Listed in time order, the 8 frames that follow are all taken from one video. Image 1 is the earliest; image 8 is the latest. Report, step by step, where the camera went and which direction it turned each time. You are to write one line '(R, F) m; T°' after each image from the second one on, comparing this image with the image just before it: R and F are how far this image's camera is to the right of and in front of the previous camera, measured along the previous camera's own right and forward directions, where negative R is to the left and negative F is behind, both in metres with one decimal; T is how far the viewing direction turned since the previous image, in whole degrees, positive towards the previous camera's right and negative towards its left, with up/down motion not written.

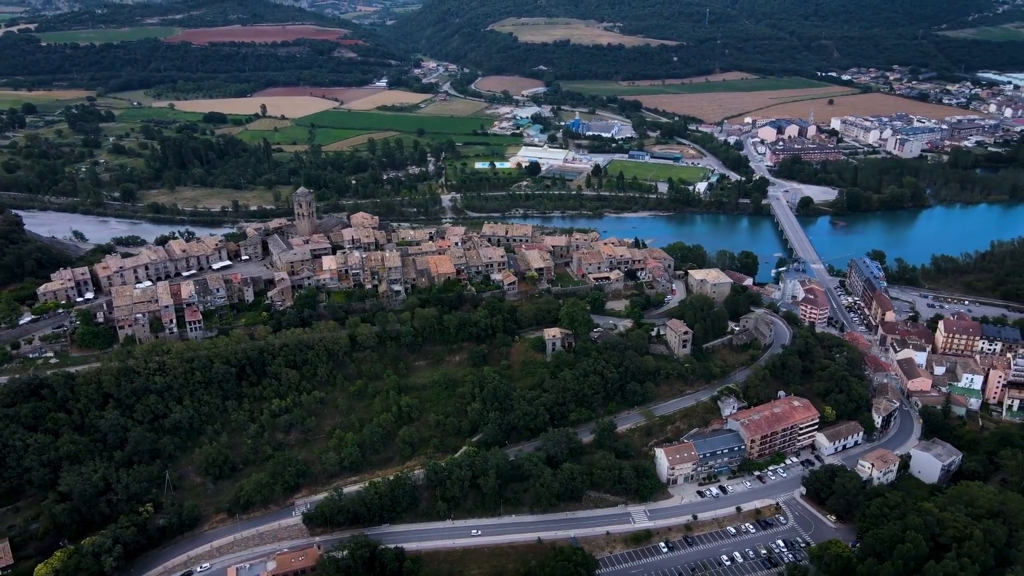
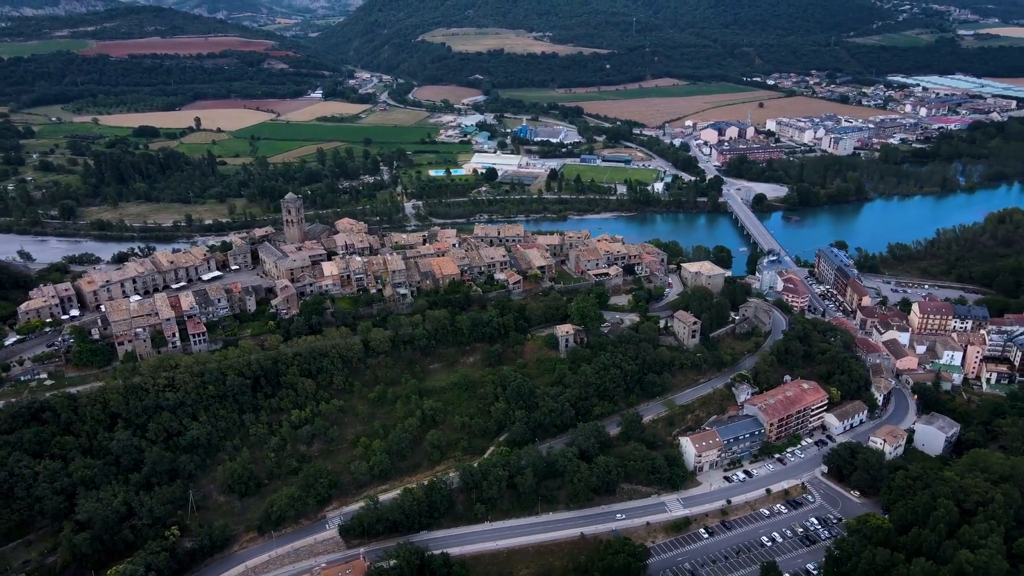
(-3.7, +0.5) m; +6°
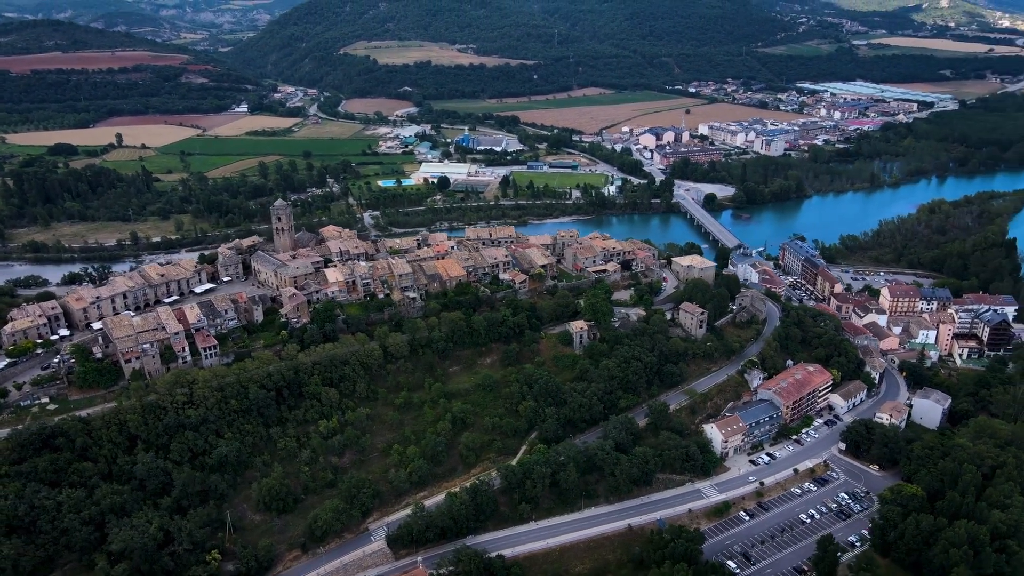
(-4.2, +0.6) m; +6°
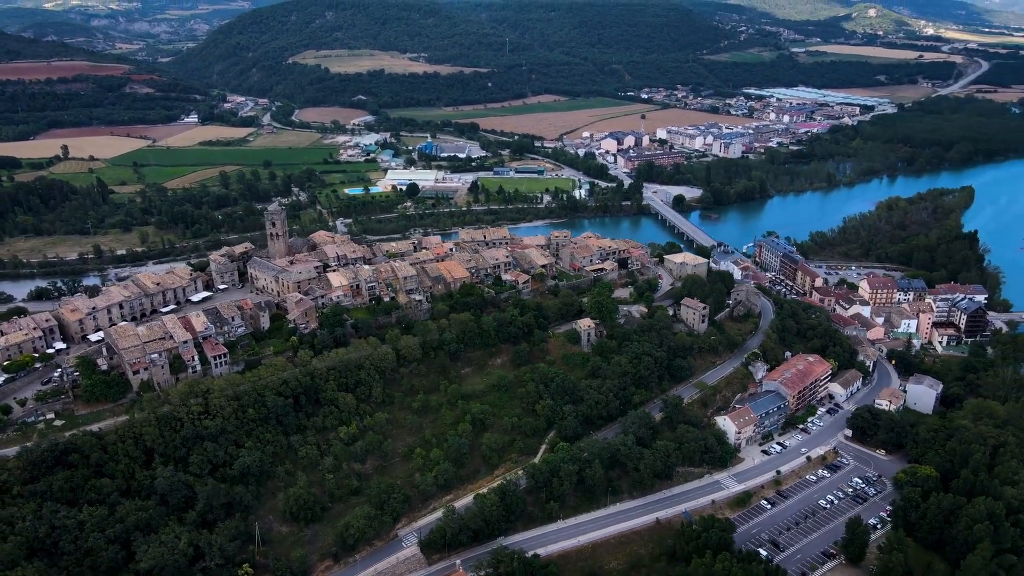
(-2.6, +0.3) m; +4°
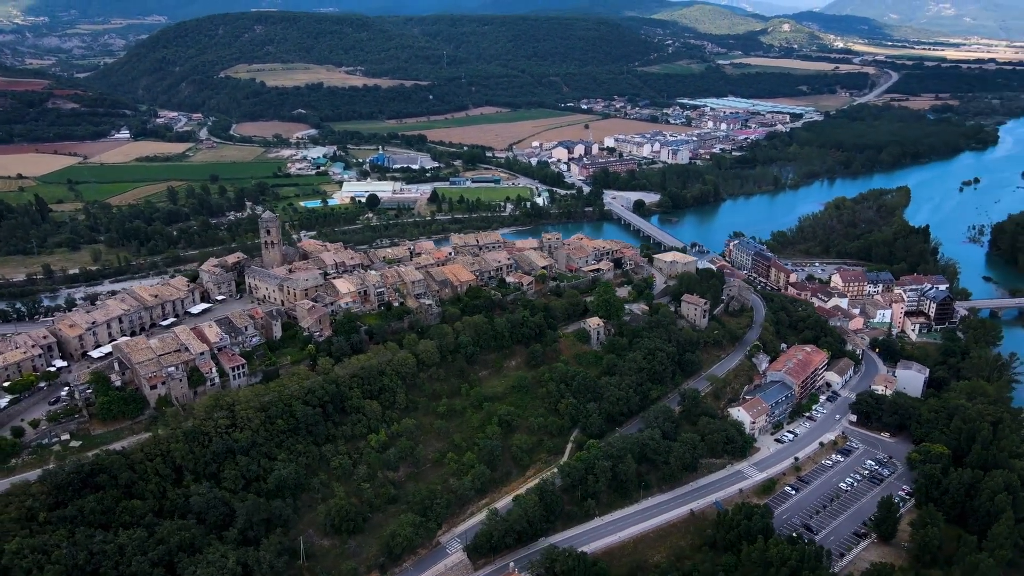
(-3.4, +0.4) m; +5°
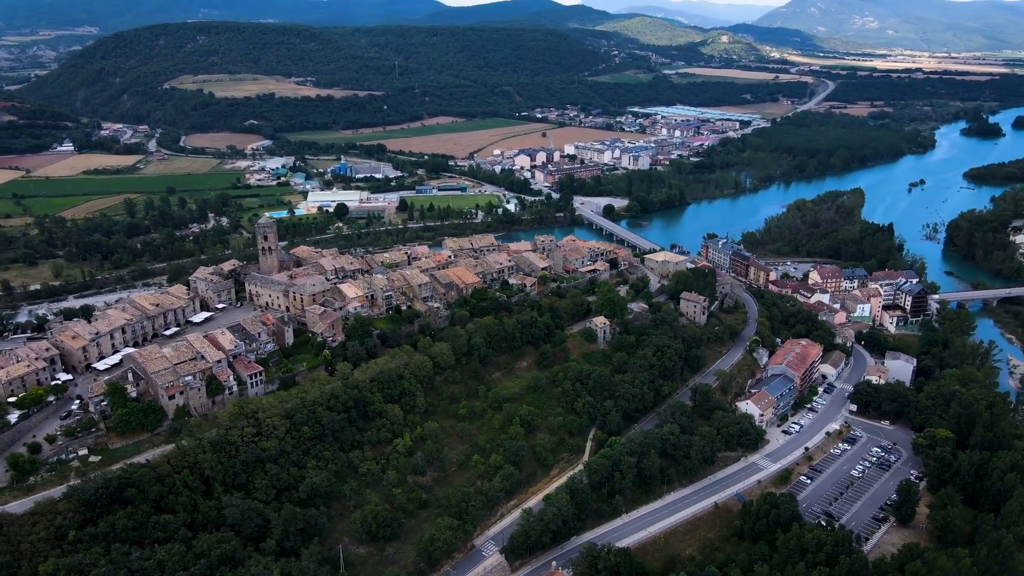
(-2.6, +0.3) m; +4°
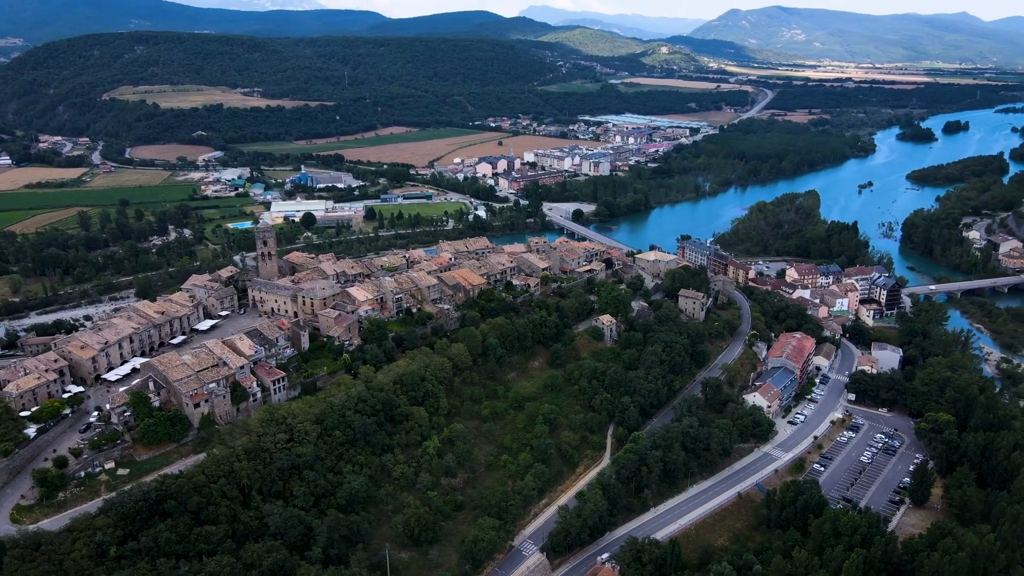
(-2.7, +0.2) m; +4°
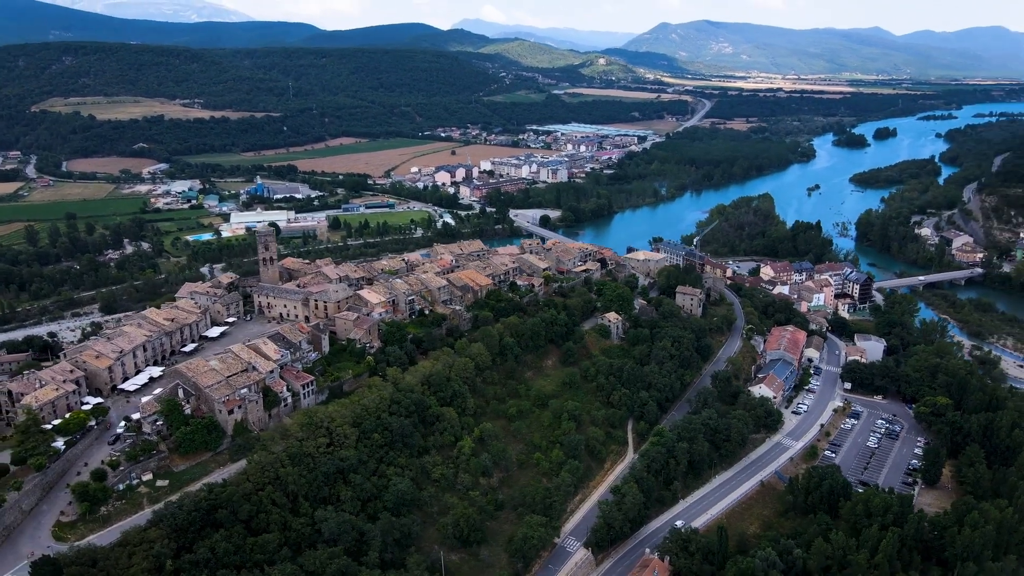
(-2.9, +0.3) m; +5°
